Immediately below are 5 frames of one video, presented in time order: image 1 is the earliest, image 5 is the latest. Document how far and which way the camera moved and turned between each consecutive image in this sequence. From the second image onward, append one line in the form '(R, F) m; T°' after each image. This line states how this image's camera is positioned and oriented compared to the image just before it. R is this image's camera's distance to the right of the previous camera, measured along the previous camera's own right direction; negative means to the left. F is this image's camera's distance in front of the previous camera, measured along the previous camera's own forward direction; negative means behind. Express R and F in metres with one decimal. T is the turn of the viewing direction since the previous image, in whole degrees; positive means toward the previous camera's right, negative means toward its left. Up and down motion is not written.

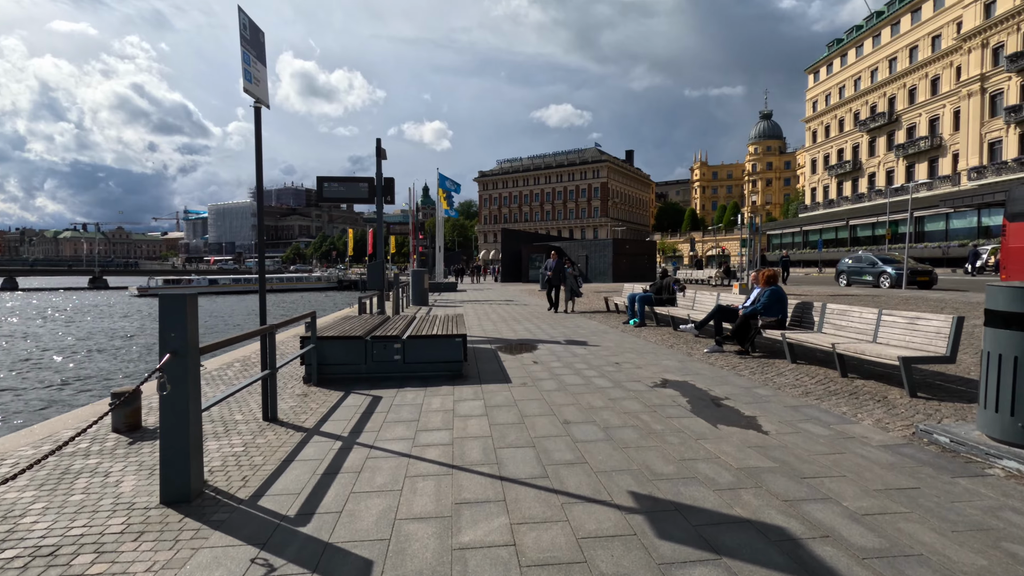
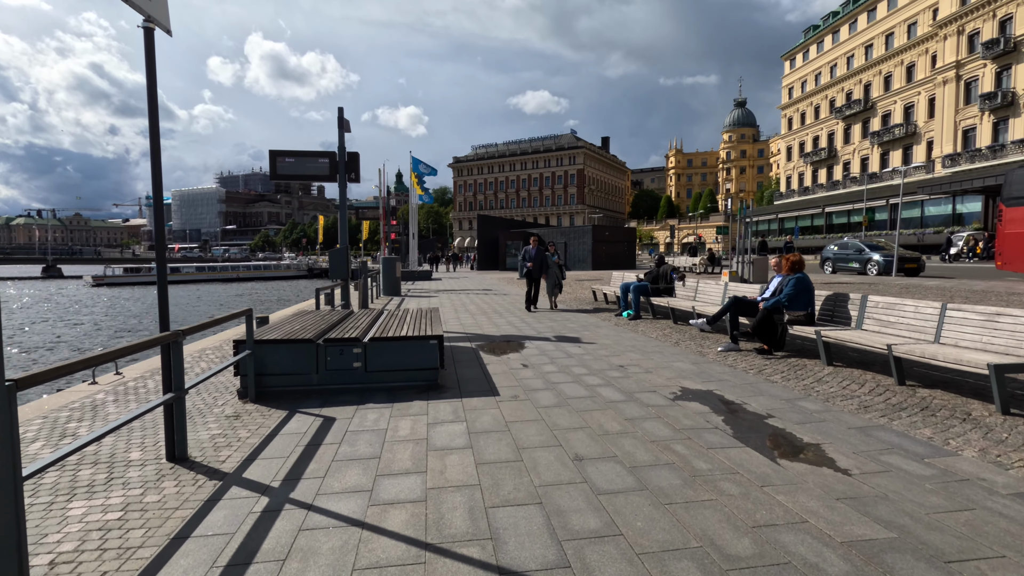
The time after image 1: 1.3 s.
(-0.1, +1.3) m; +3°
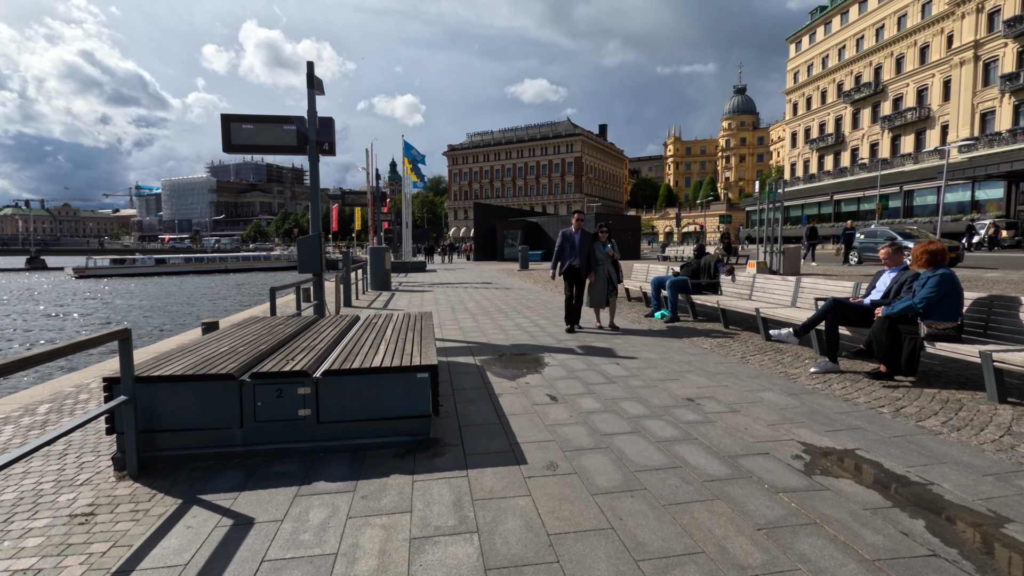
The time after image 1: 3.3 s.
(-0.2, +2.0) m; 0°
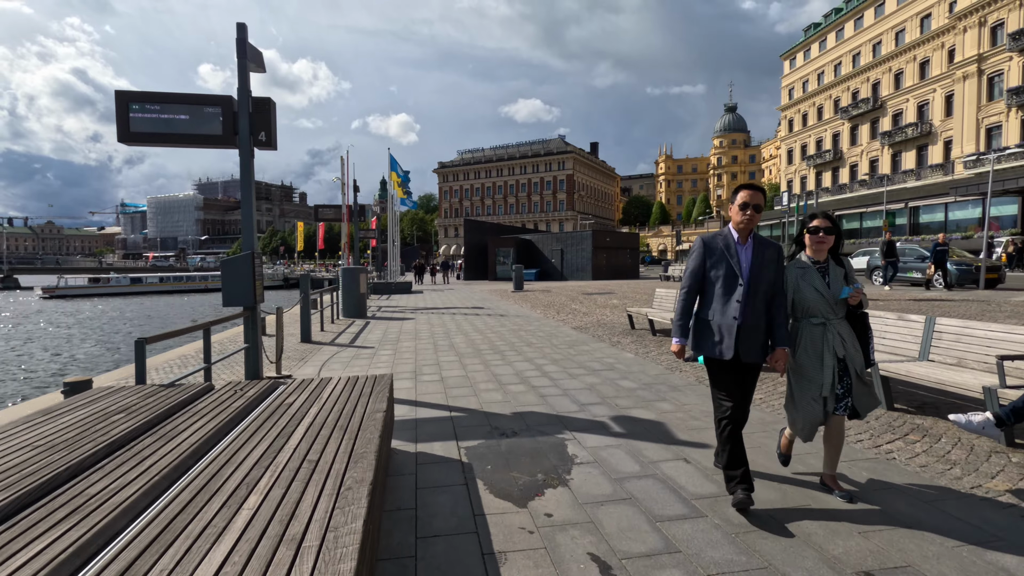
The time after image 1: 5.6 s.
(-0.1, +2.3) m; +1°
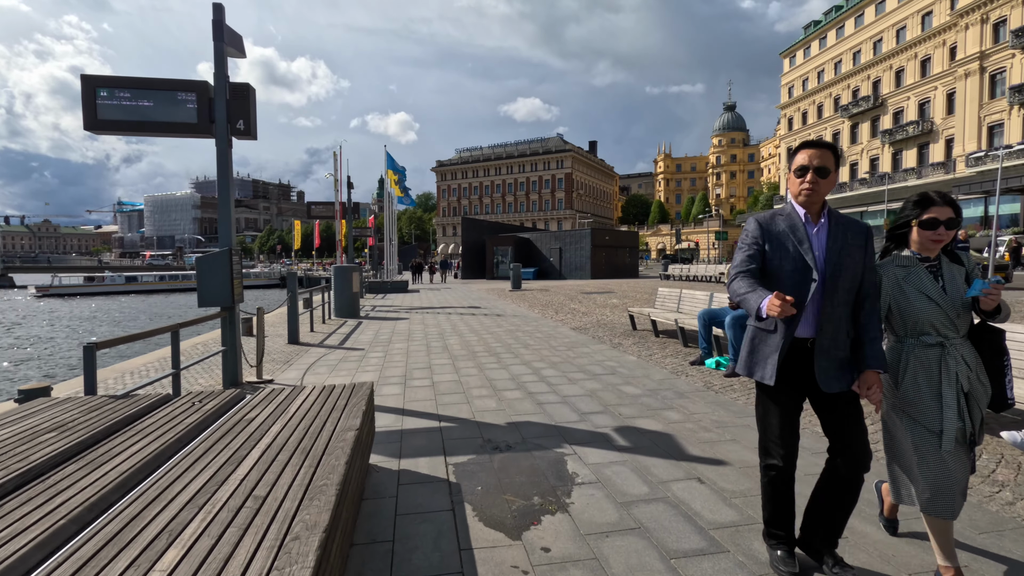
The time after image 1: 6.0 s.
(0.0, +0.4) m; 0°
